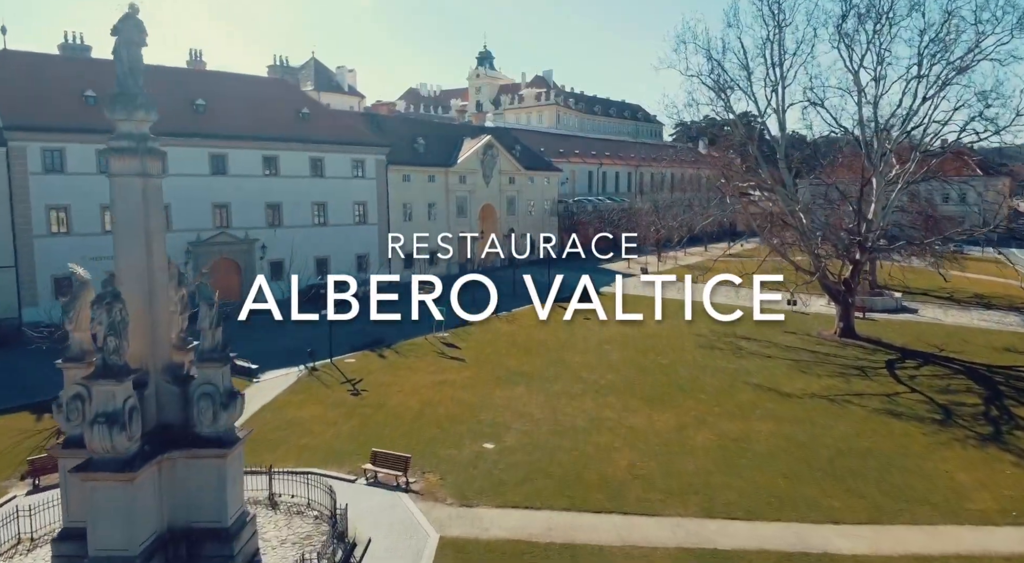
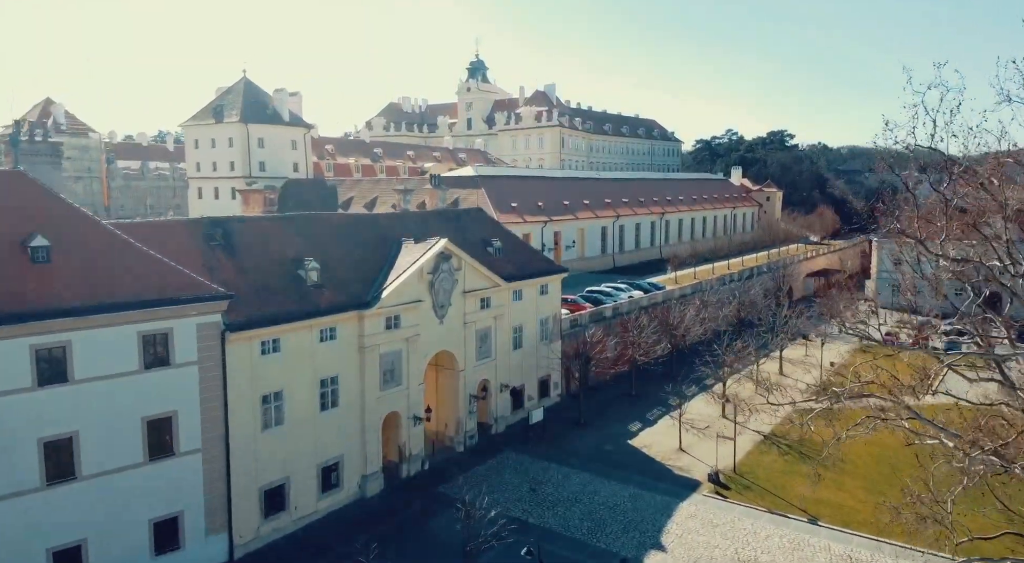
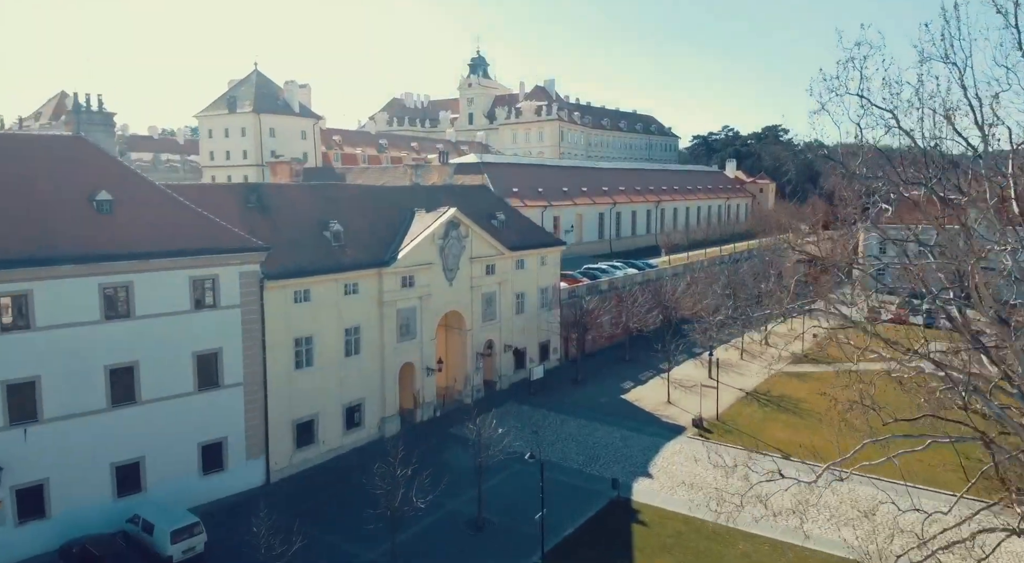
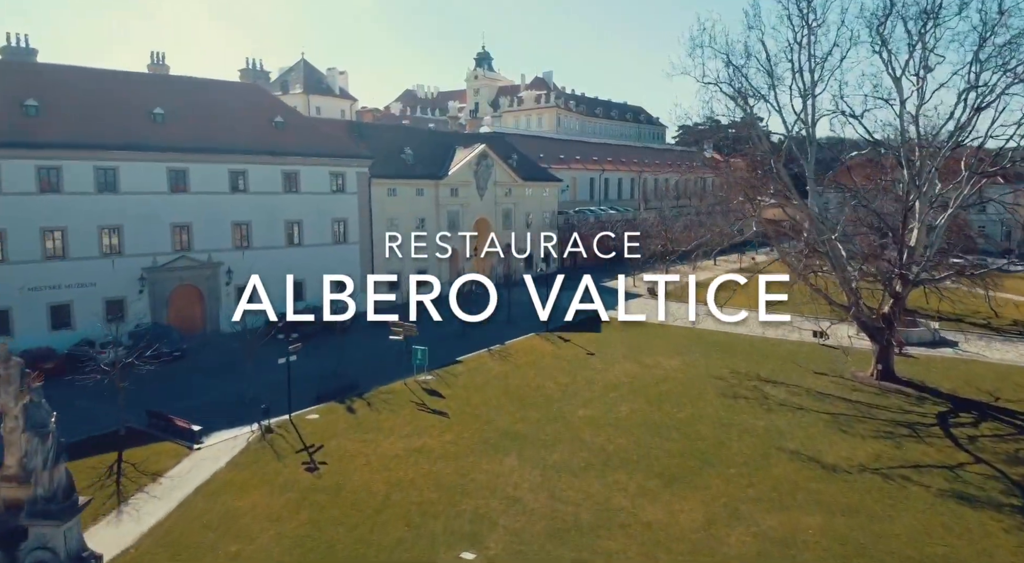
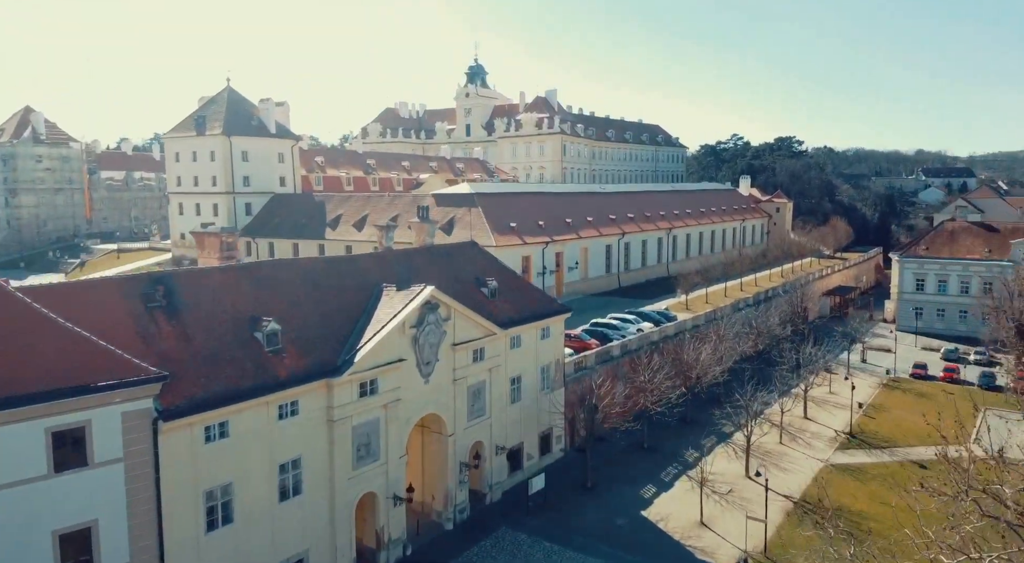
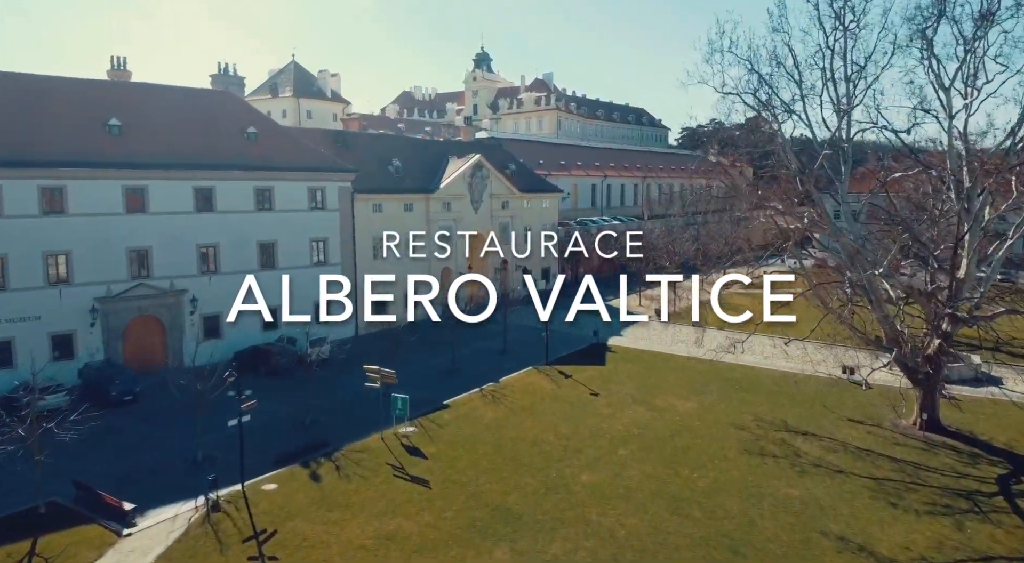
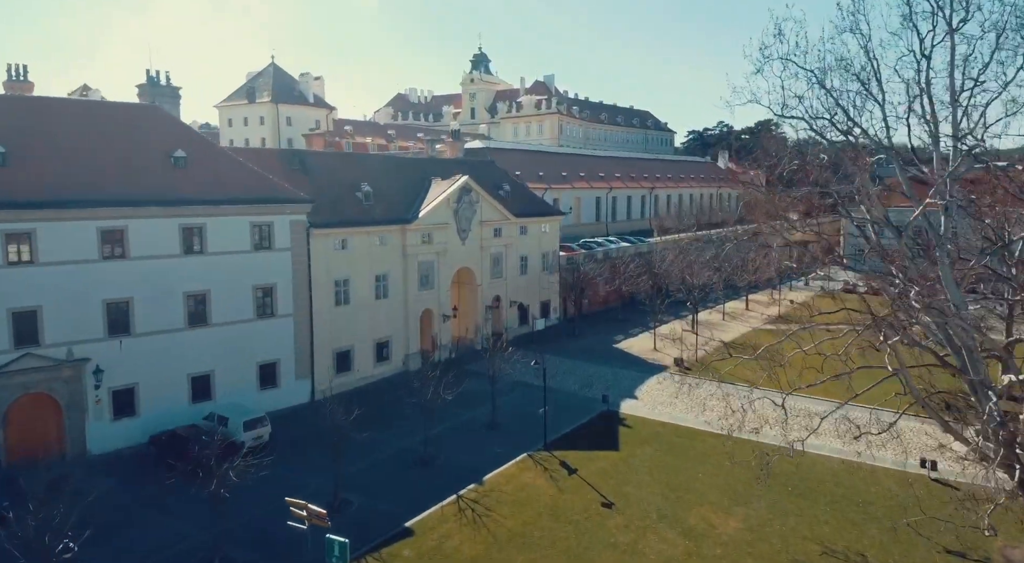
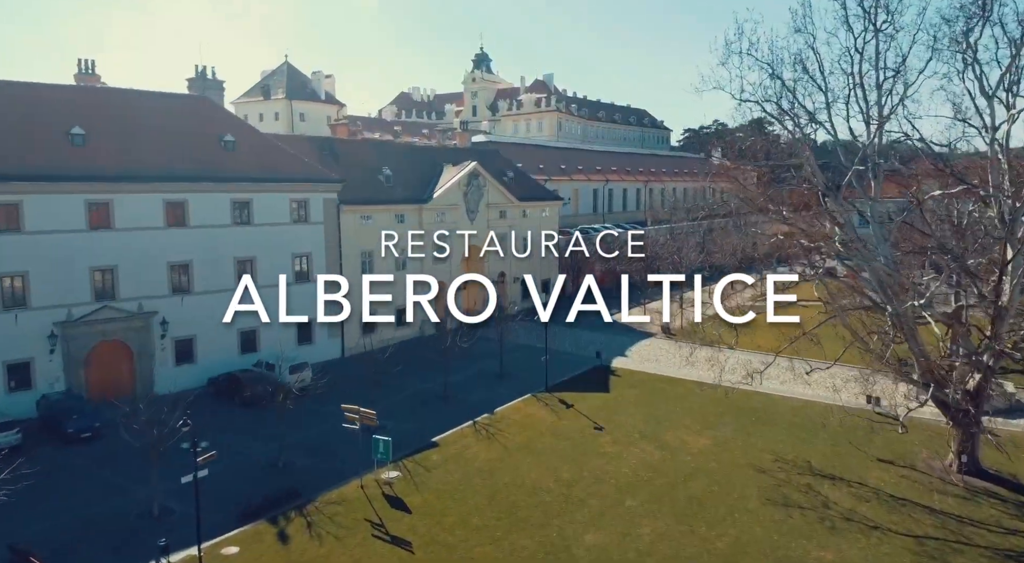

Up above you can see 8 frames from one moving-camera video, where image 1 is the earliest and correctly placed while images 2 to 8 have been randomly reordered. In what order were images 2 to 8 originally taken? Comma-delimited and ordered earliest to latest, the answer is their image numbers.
4, 6, 8, 7, 3, 2, 5
